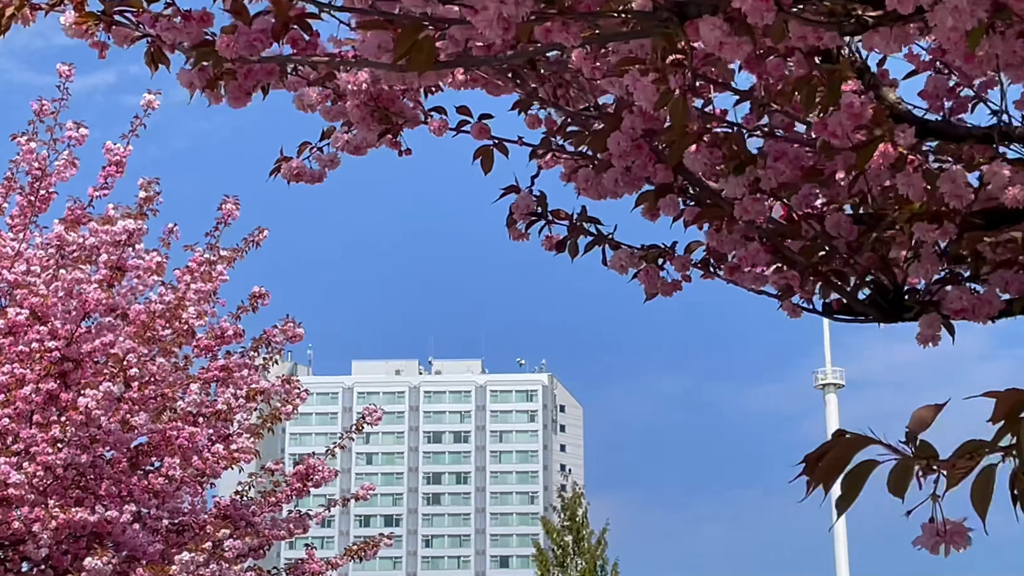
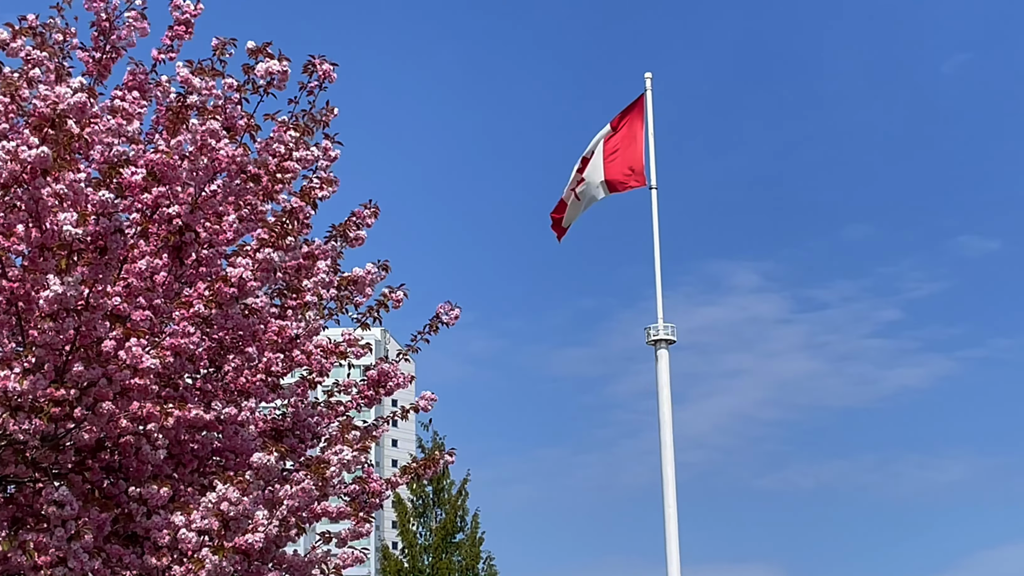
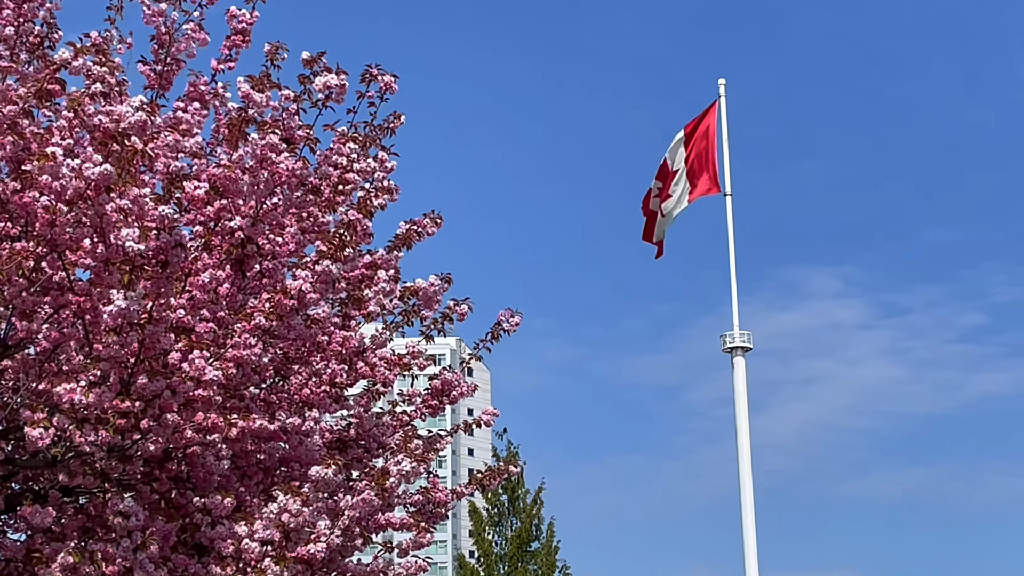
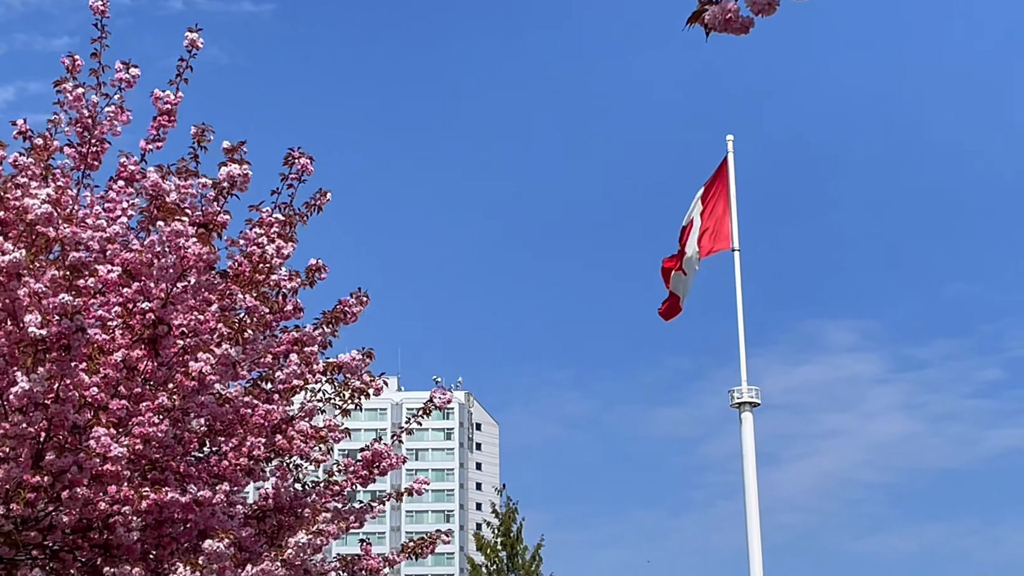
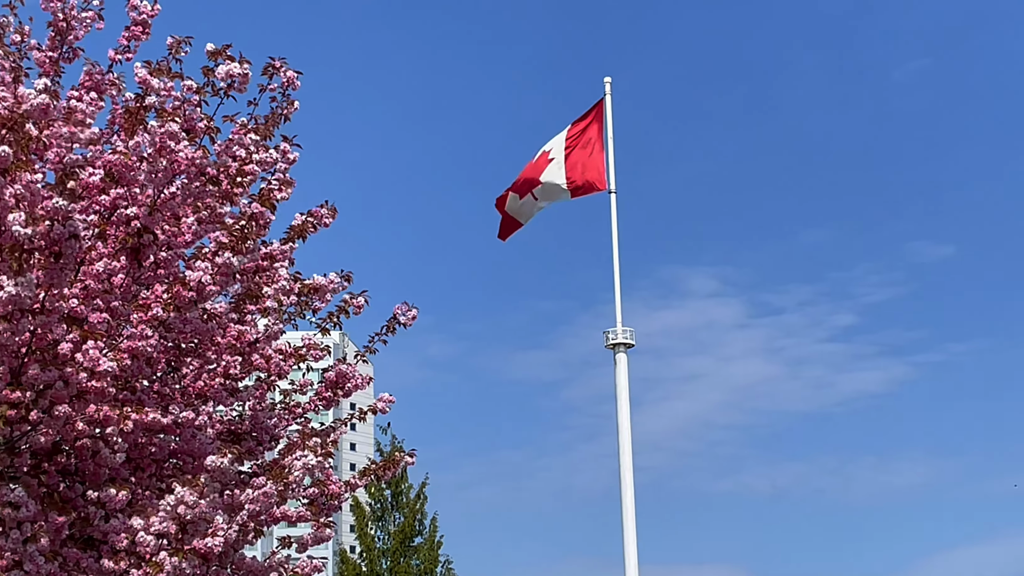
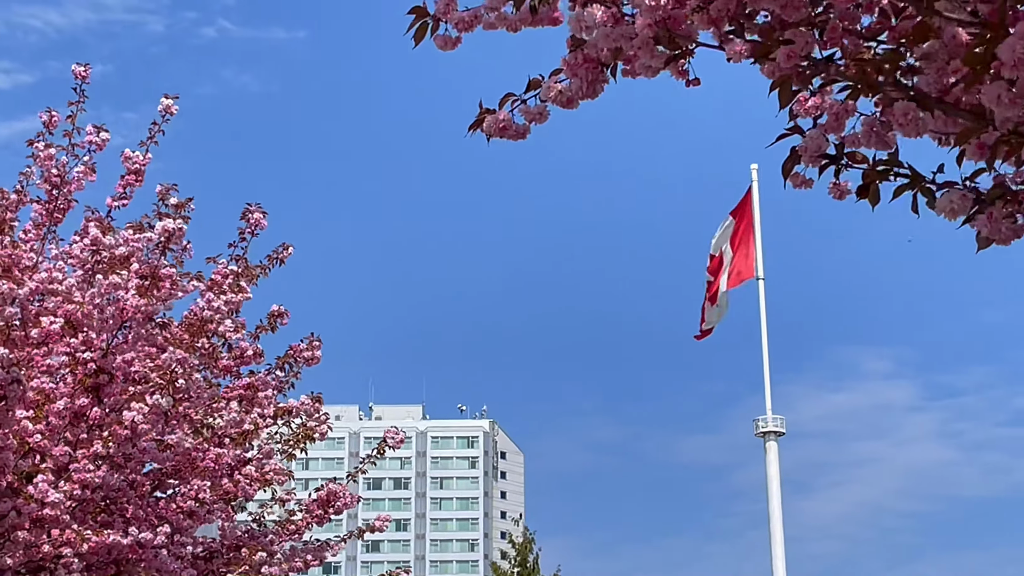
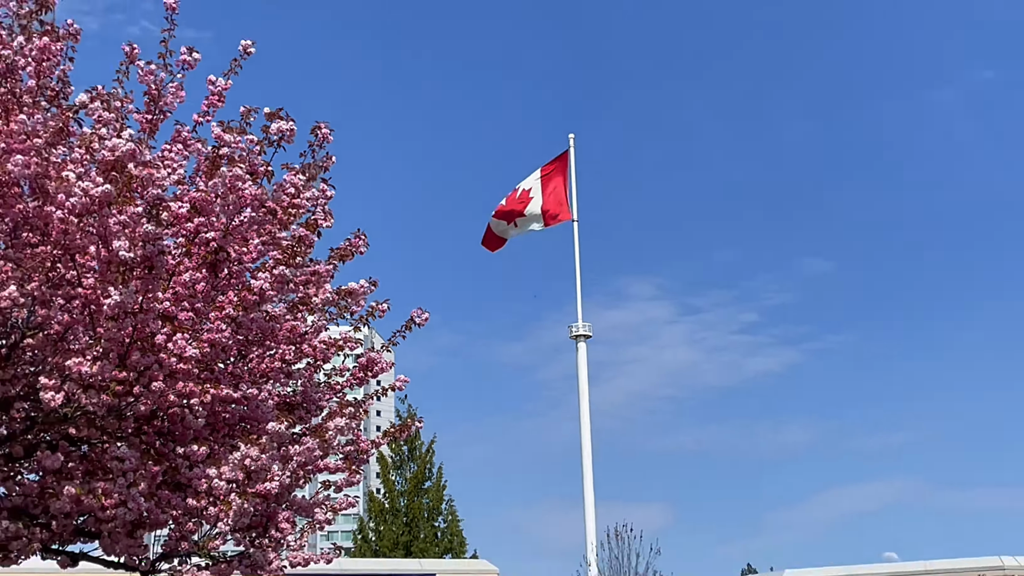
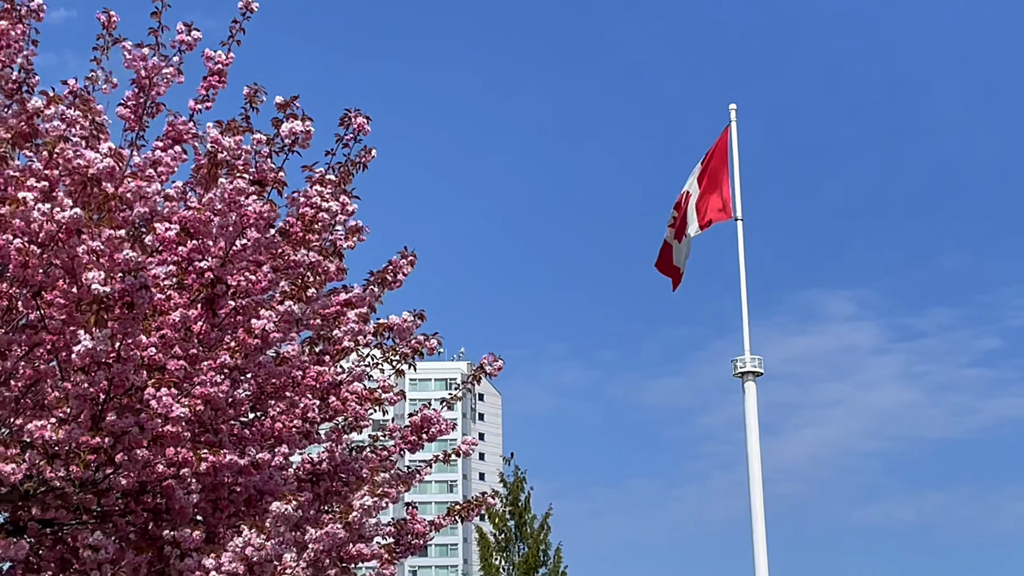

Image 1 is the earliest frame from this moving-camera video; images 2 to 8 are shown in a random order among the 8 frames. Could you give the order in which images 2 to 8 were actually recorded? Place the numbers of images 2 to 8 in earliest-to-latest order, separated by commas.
6, 4, 8, 3, 2, 5, 7
